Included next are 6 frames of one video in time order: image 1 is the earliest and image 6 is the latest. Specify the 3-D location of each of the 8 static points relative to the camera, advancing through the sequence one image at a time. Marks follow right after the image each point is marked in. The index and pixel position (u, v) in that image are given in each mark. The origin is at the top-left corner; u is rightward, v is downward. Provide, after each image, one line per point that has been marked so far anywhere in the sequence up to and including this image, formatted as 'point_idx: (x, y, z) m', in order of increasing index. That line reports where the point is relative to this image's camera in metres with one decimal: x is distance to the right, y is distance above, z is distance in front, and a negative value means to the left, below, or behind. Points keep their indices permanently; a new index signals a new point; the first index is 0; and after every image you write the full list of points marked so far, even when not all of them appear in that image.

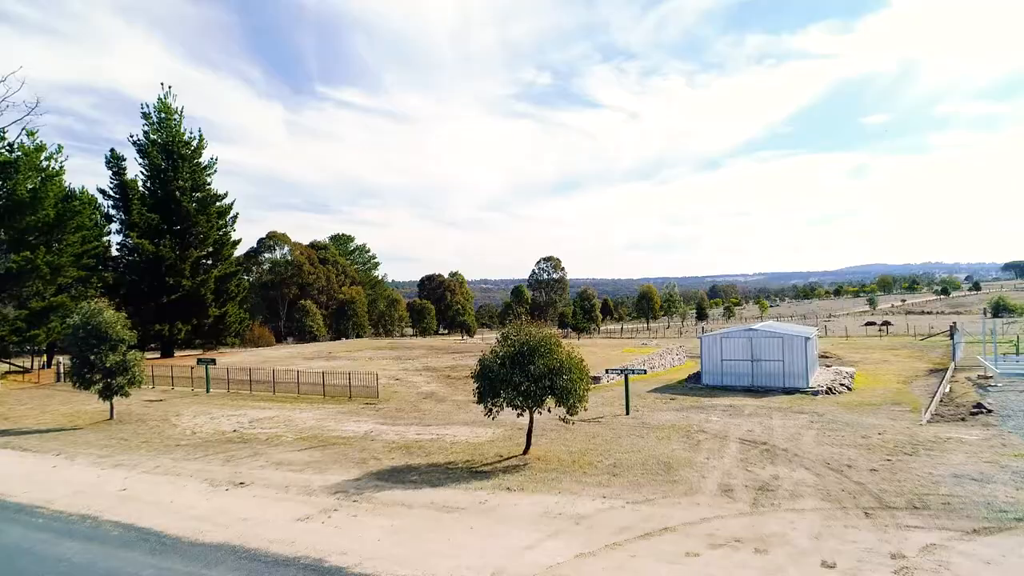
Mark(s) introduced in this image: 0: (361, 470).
0: (-6.9, -8.3, +15.2) m
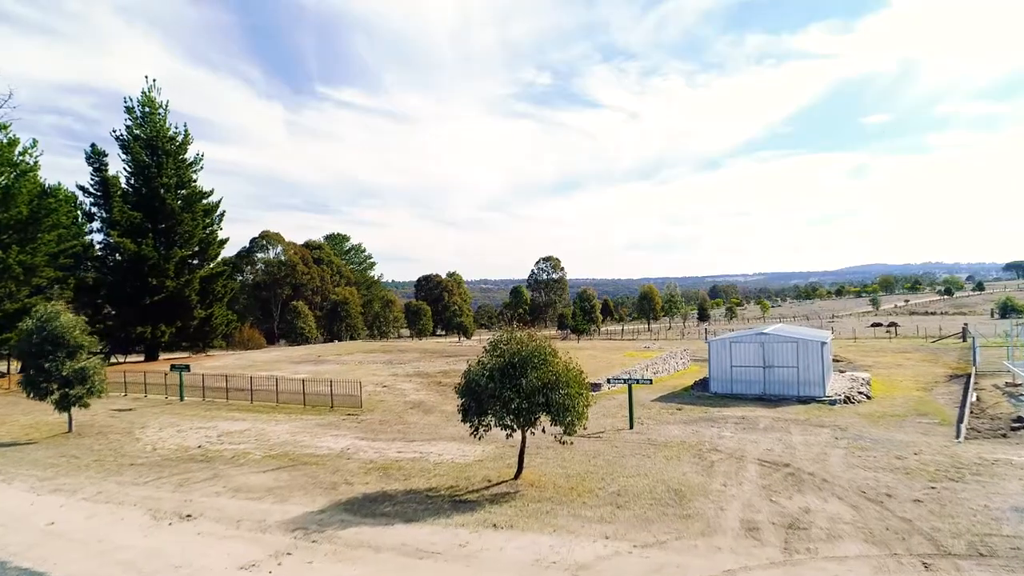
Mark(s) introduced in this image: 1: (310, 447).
0: (-7.4, -8.4, +13.3) m
1: (-11.1, -8.8, +18.3) m
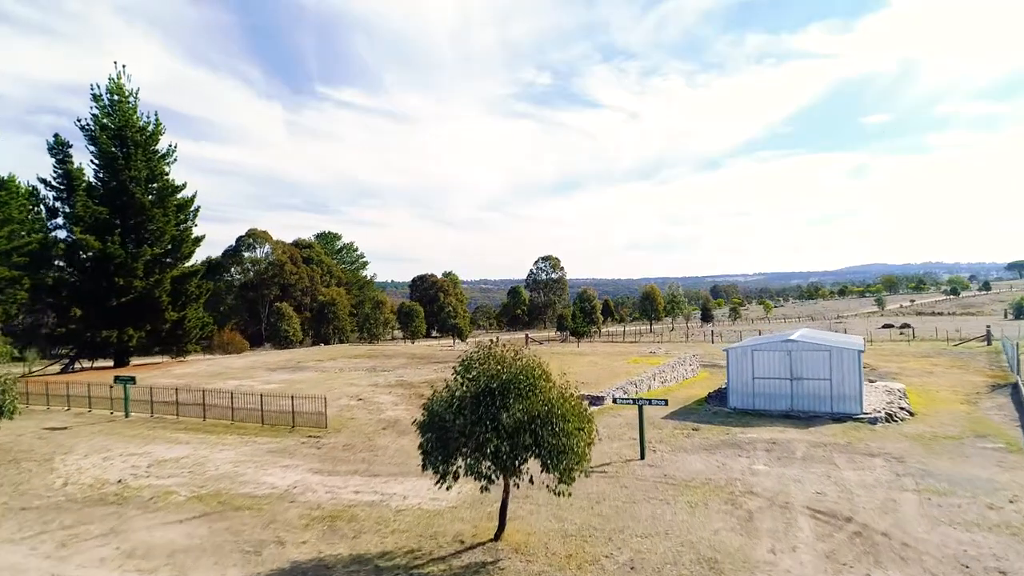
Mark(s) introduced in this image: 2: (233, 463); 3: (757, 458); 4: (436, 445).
0: (-8.0, -8.5, +10.0) m
1: (-11.8, -8.8, +15.0) m
2: (-14.2, -9.0, +17.0) m
3: (+11.6, -8.1, +15.7) m
4: (-2.2, -4.6, +9.8) m
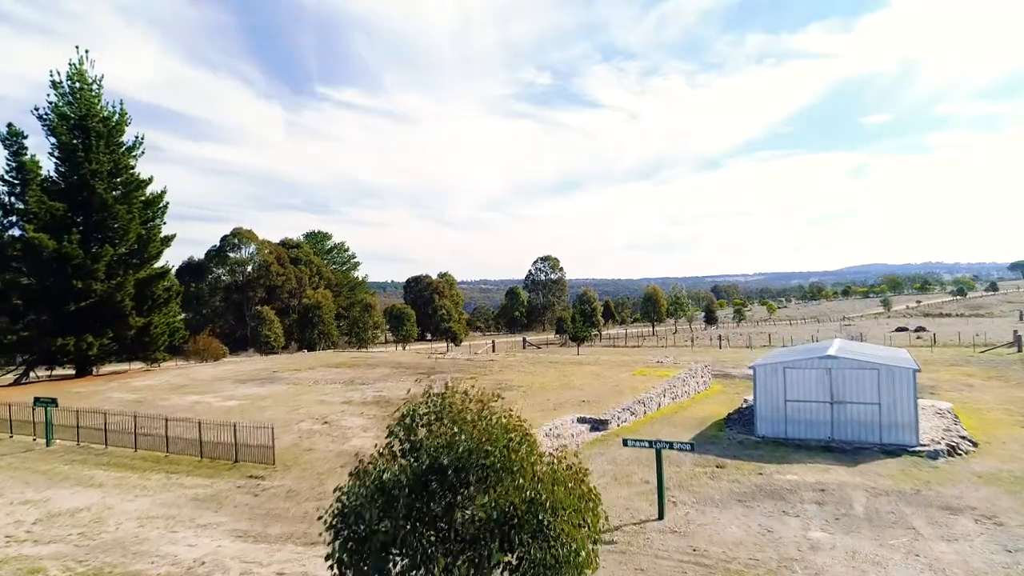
0: (-8.7, -8.8, +6.4) m
1: (-12.5, -9.2, +11.4) m
2: (-15.0, -9.3, +13.4) m
3: (+10.9, -8.4, +12.2) m
4: (-2.9, -5.0, +6.2) m
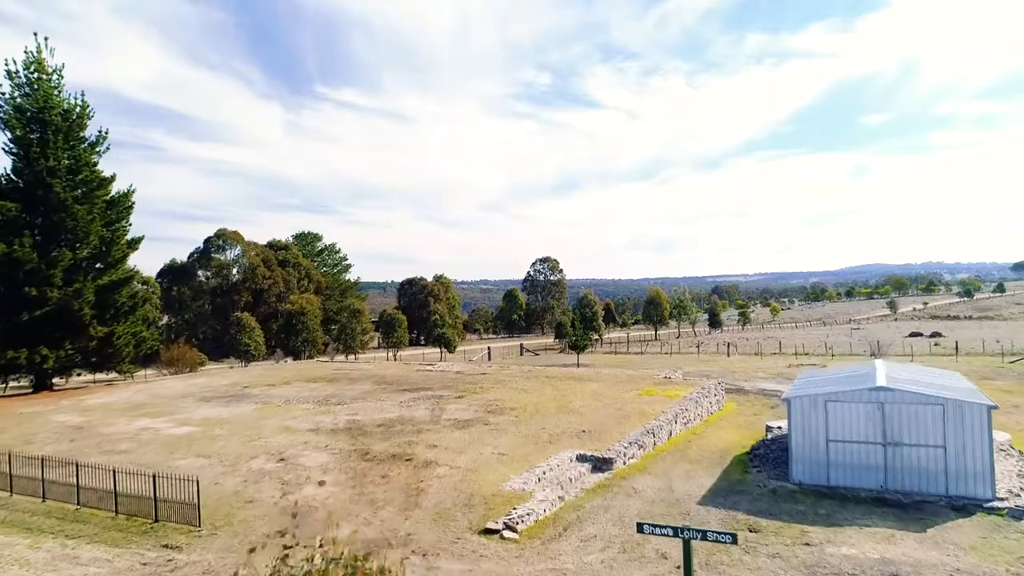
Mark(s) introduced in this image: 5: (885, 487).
0: (-9.5, -9.6, +3.1) m
1: (-13.2, -10.0, +8.1) m
2: (-15.7, -10.1, +10.1) m
3: (+10.2, -9.2, +8.8) m
4: (-3.7, -5.8, +2.9) m
5: (+17.6, -9.3, +15.6) m
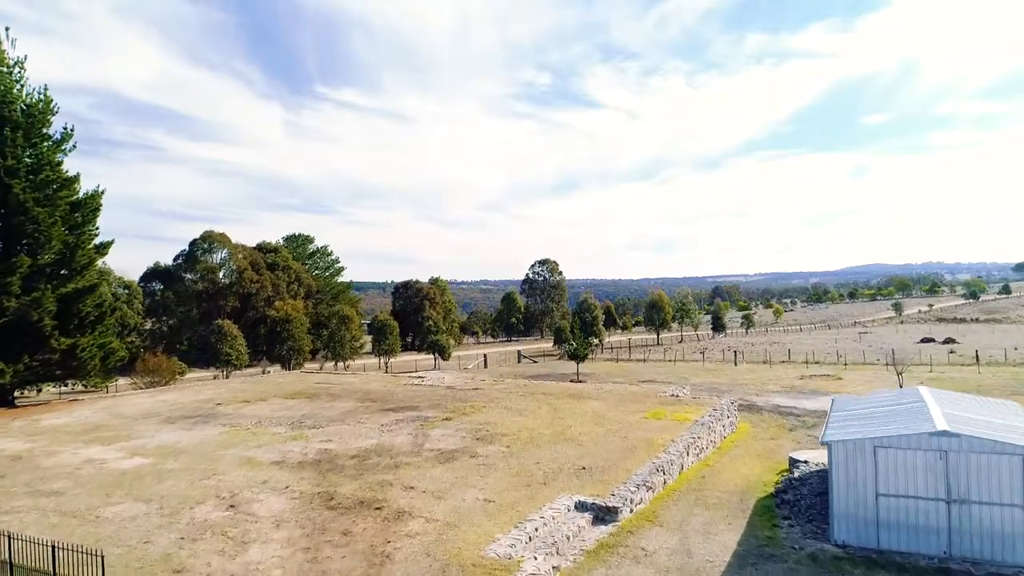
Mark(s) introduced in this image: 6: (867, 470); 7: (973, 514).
0: (-10.1, -10.6, +0.3) m
1: (-13.8, -11.0, +5.3) m
2: (-16.3, -11.1, +7.3) m
3: (+9.6, -10.1, +6.1) m
4: (-4.3, -6.7, +0.2) m
5: (+17.0, -10.3, +12.9) m
6: (+14.4, -7.4, +13.6) m
7: (+17.7, -8.6, +12.7) m
